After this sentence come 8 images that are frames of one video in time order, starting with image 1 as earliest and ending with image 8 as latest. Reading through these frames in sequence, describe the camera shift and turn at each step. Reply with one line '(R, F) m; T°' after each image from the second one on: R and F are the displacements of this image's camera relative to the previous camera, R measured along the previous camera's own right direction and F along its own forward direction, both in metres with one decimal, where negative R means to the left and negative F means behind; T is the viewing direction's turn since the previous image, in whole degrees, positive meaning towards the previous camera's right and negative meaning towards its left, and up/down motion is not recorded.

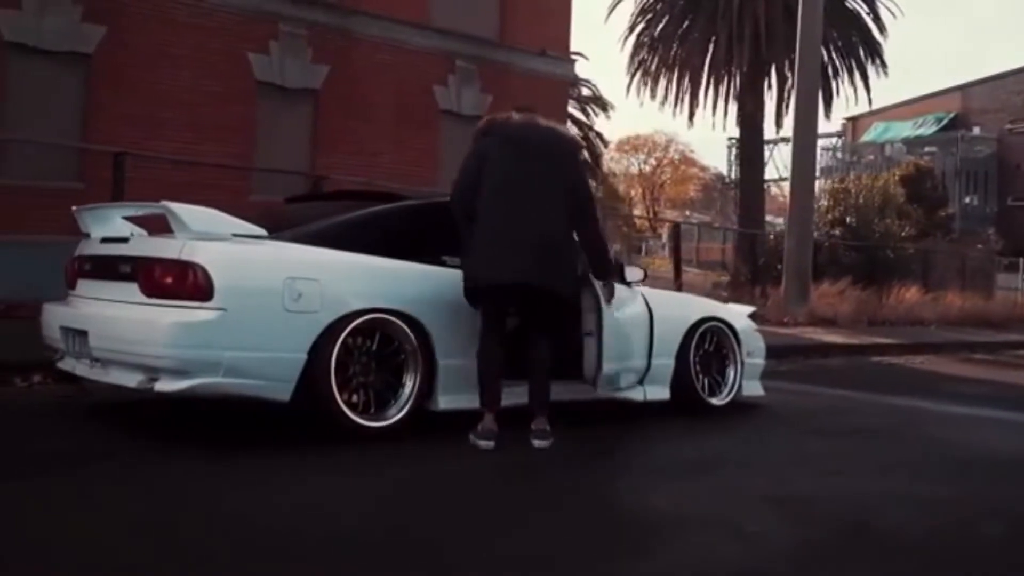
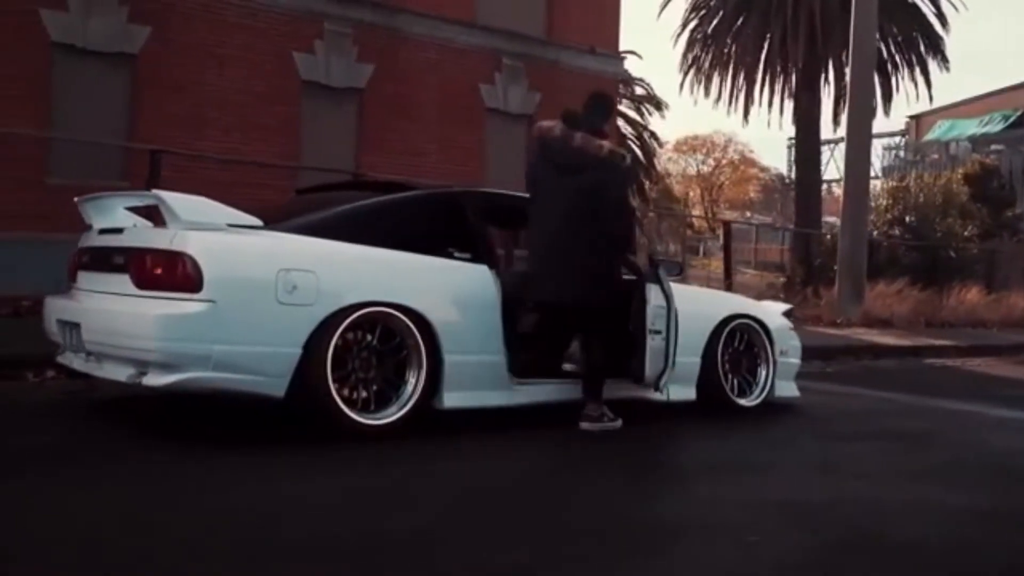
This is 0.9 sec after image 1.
(+0.3, +0.3) m; -3°
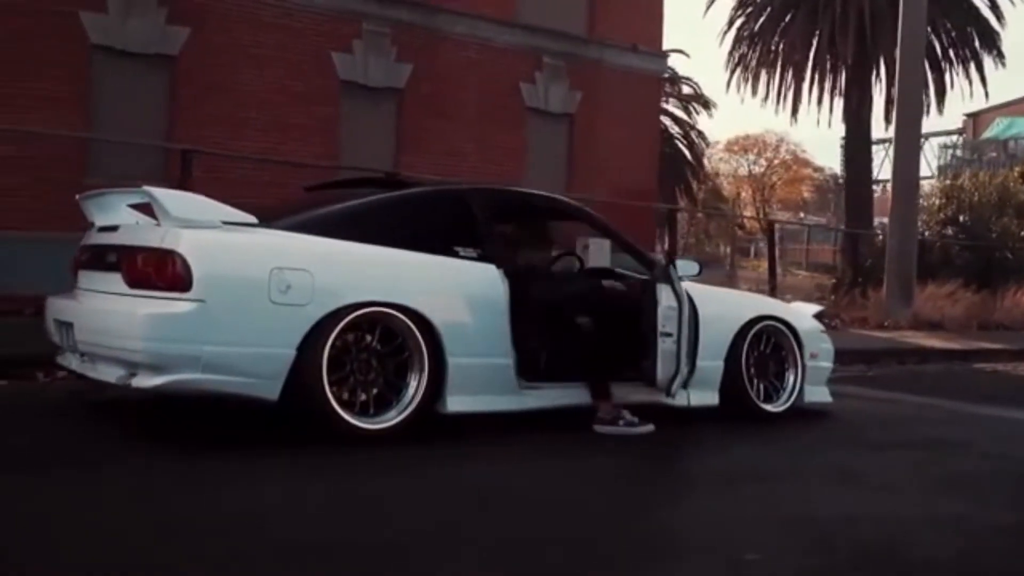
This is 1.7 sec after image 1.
(+0.3, +0.2) m; -3°
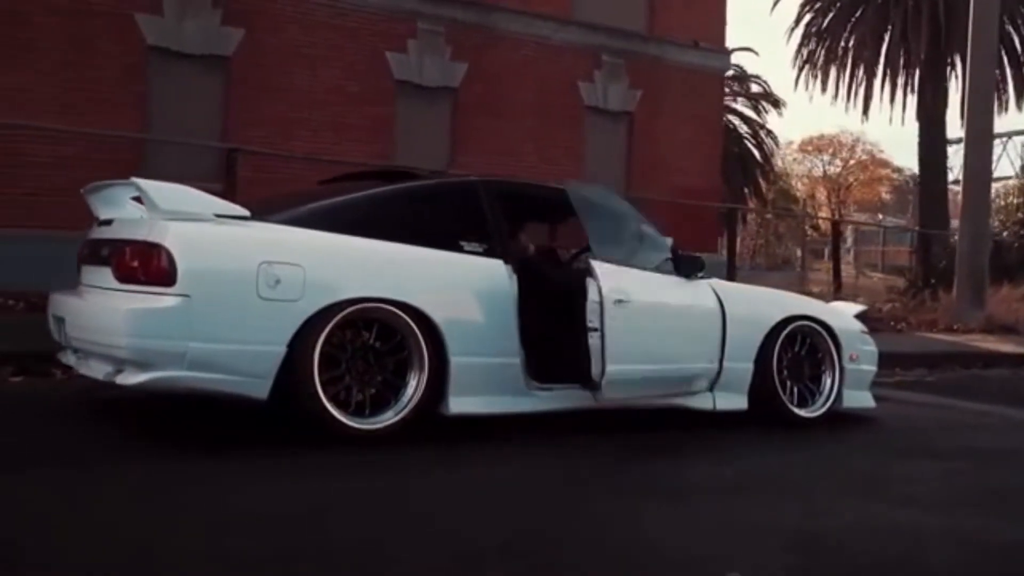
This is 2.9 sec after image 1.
(+0.4, +0.3) m; -4°
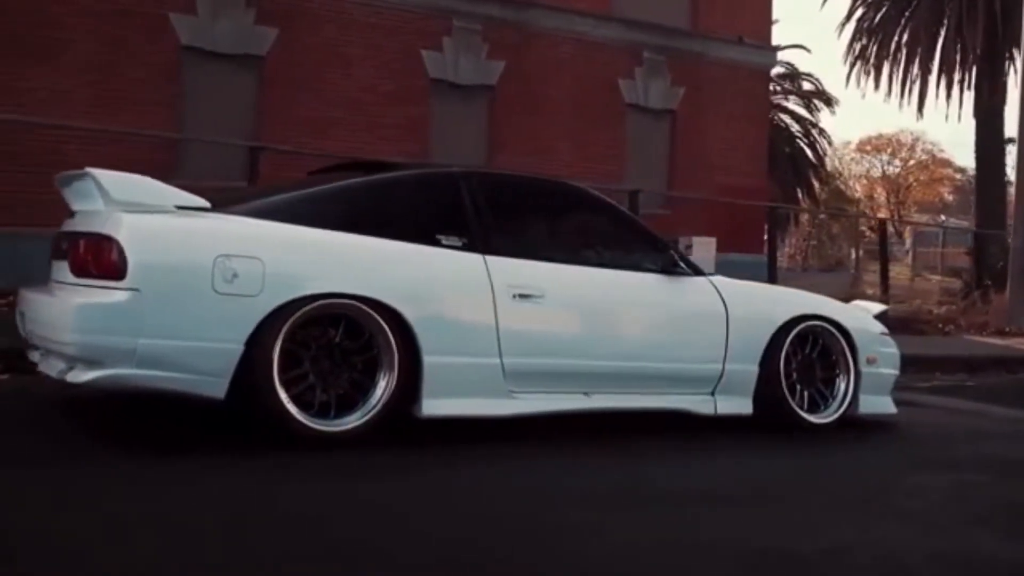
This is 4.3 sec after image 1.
(+0.4, +0.3) m; -3°
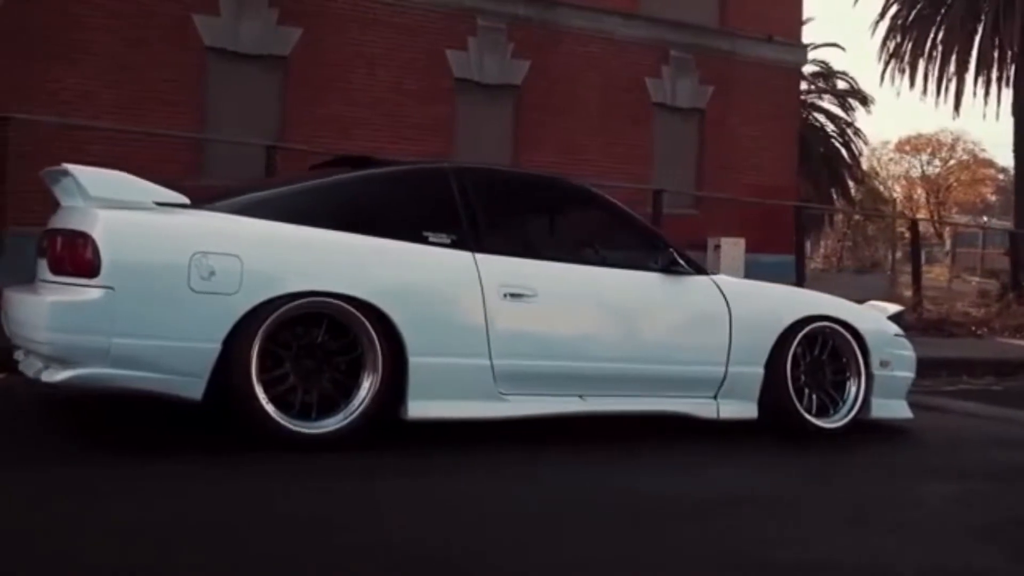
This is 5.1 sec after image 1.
(+0.3, +0.2) m; -2°
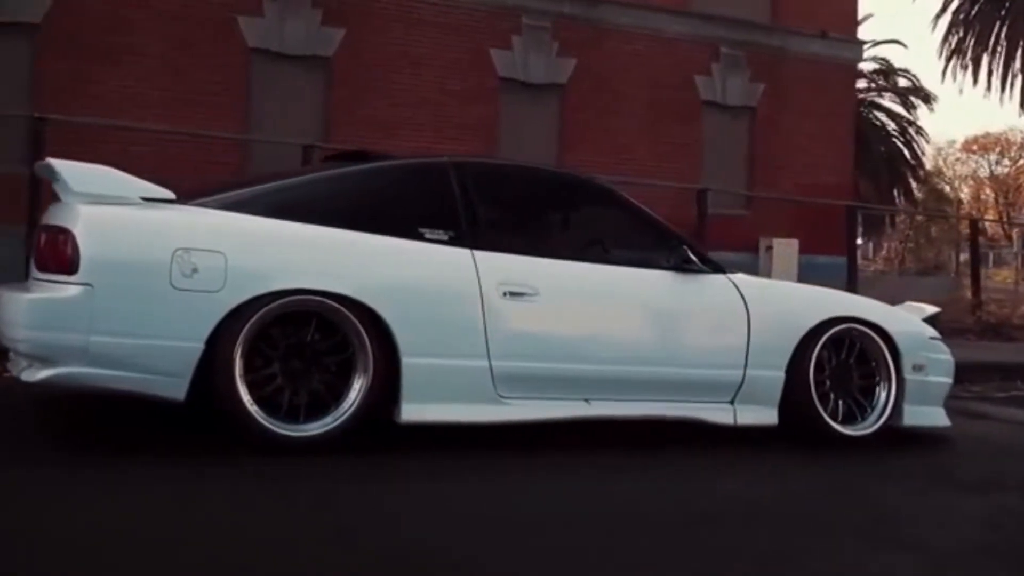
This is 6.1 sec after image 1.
(+0.3, +0.2) m; -3°
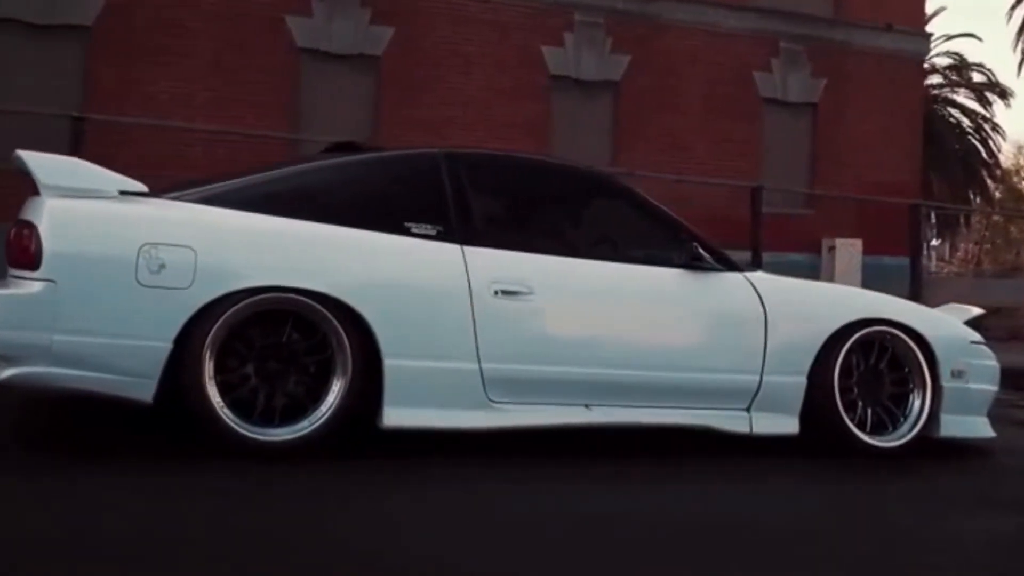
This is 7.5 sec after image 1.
(+0.4, +0.3) m; -4°
